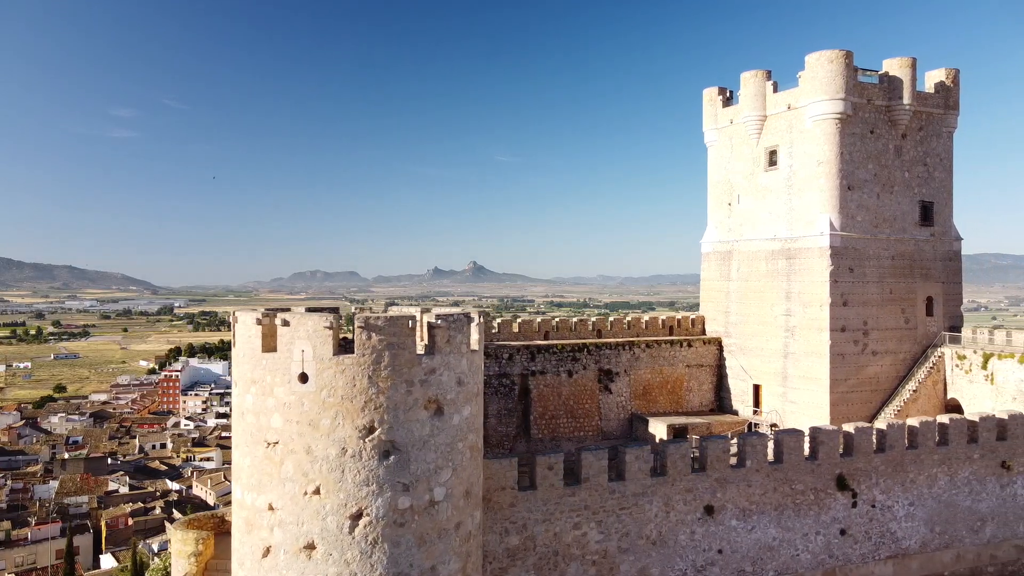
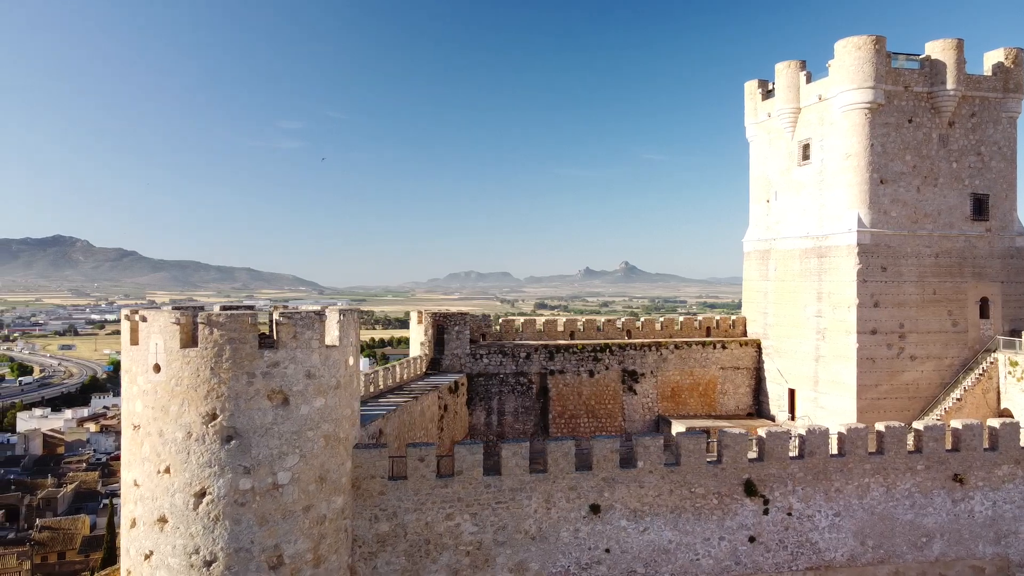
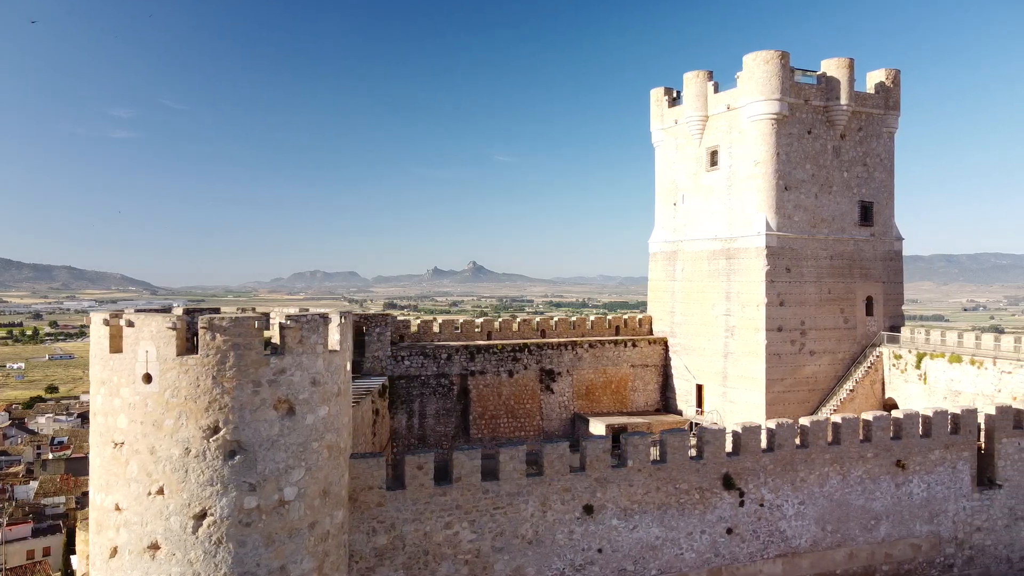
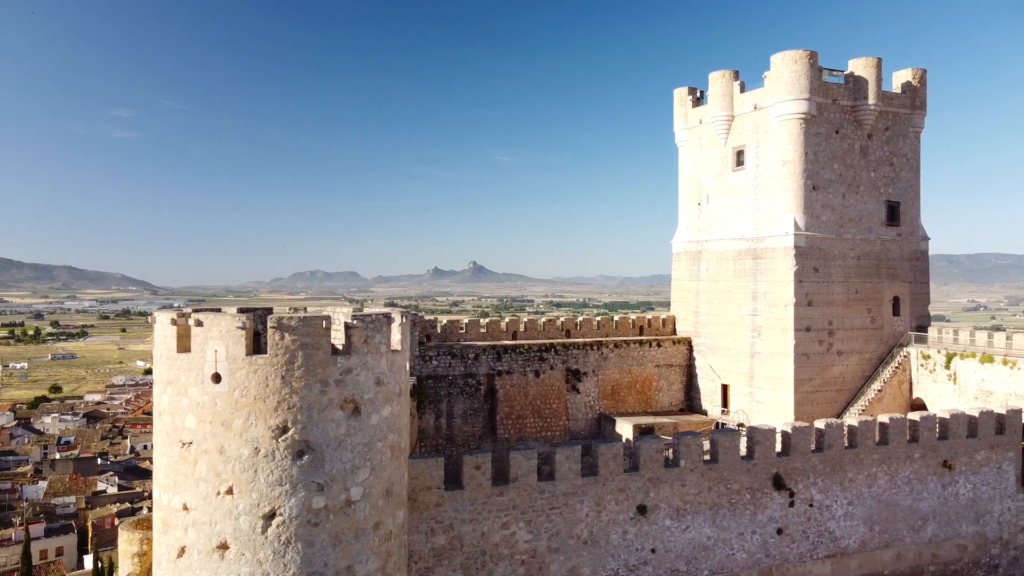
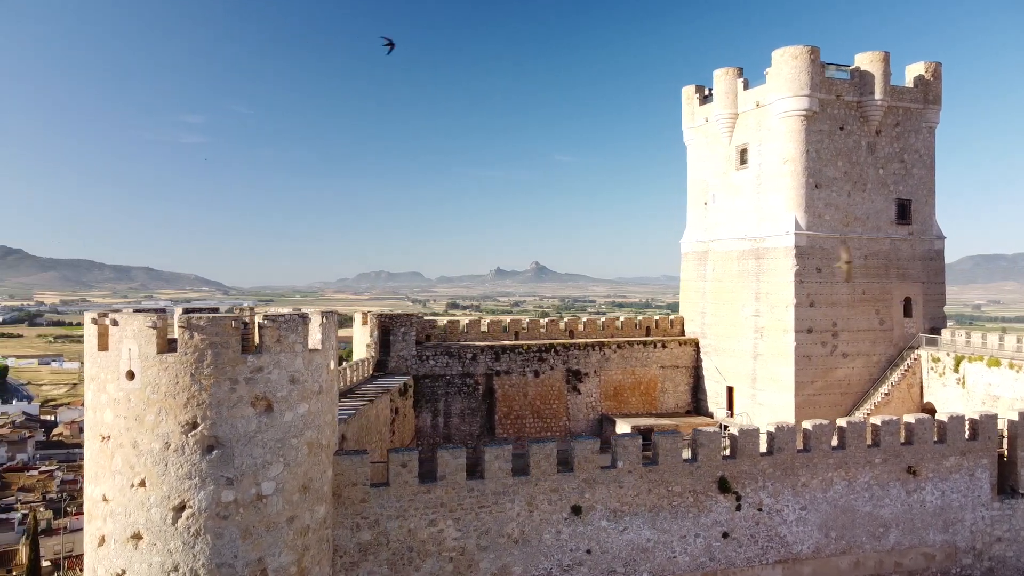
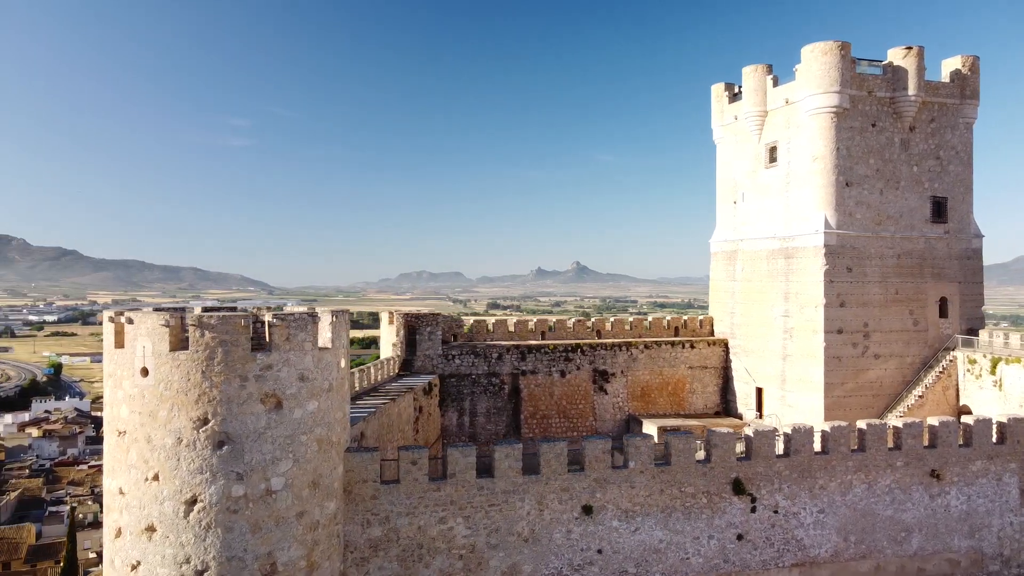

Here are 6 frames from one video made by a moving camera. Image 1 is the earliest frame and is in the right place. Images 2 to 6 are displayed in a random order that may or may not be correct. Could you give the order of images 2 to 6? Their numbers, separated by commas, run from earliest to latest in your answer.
4, 3, 5, 6, 2
